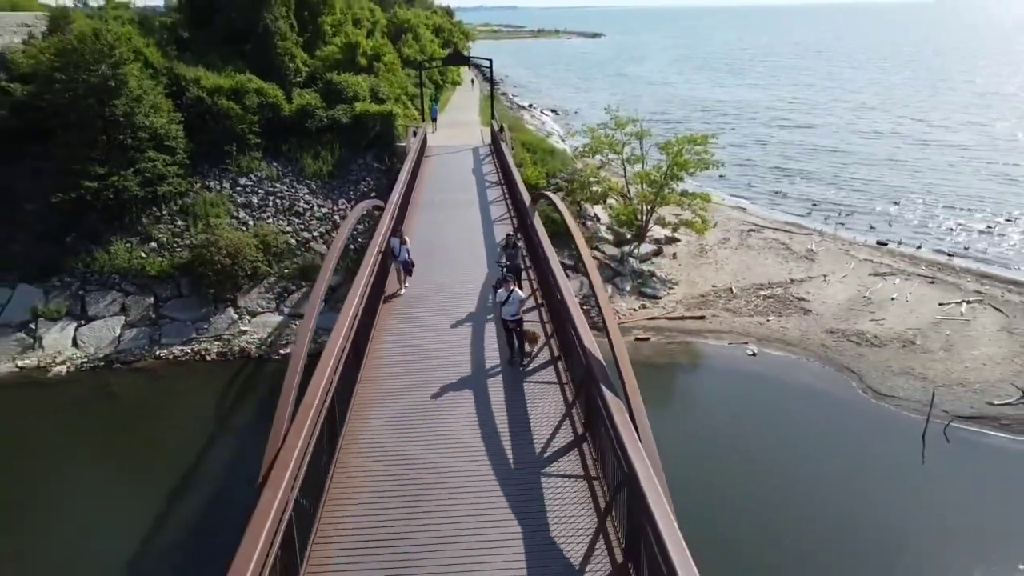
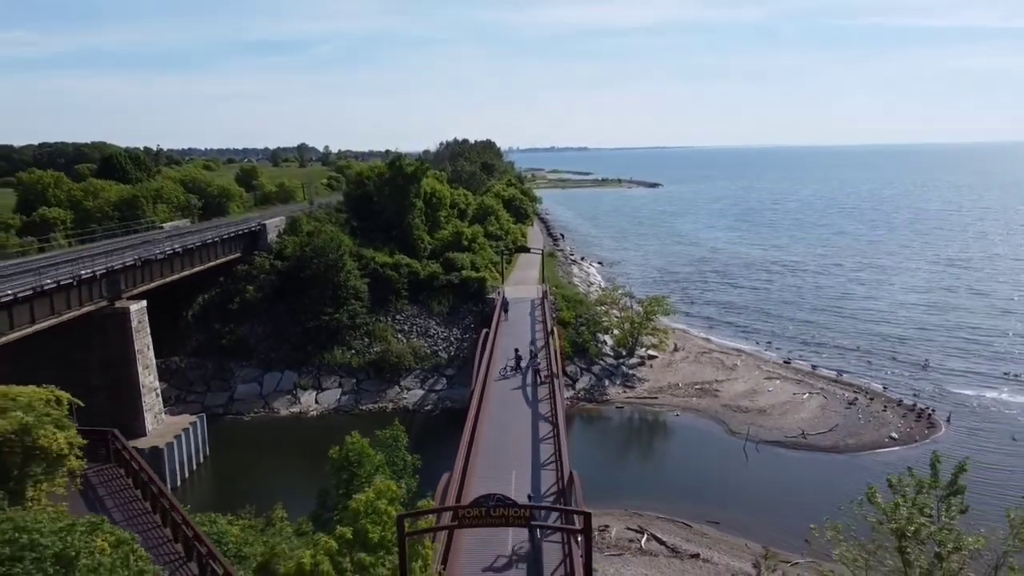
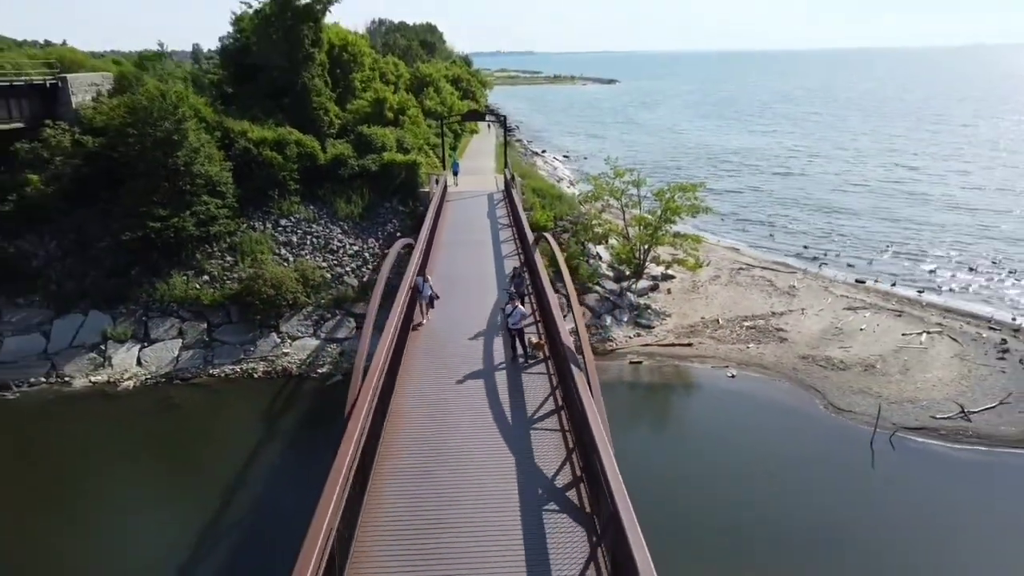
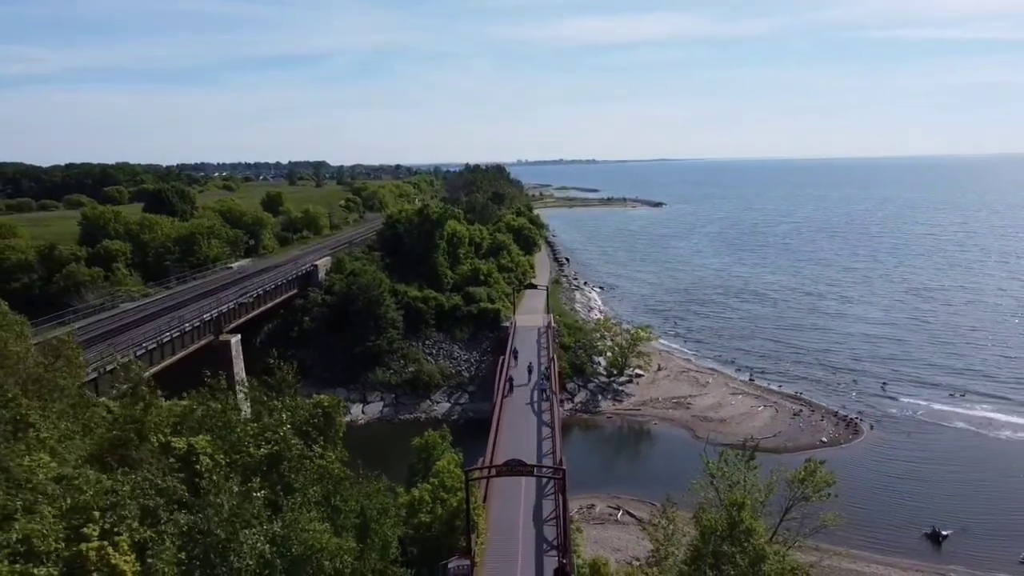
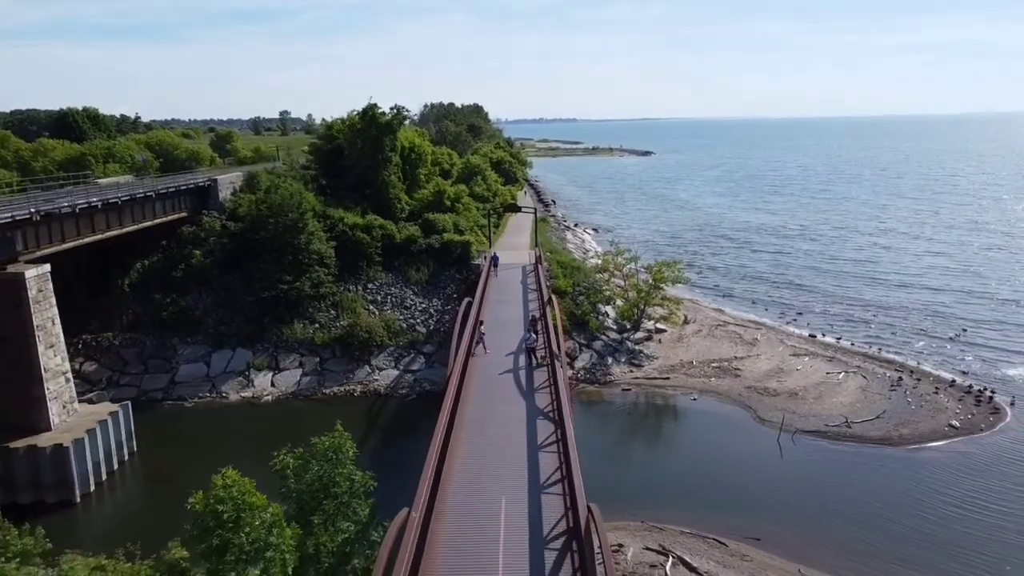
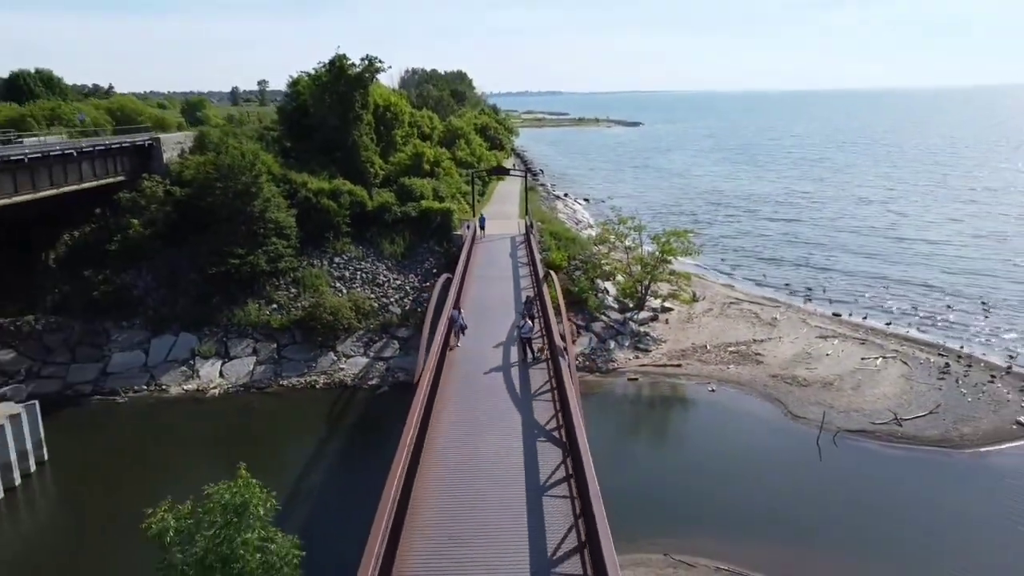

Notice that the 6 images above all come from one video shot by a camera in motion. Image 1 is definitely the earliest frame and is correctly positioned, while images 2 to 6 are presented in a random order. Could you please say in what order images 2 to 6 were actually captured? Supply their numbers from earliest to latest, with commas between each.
3, 6, 5, 2, 4
